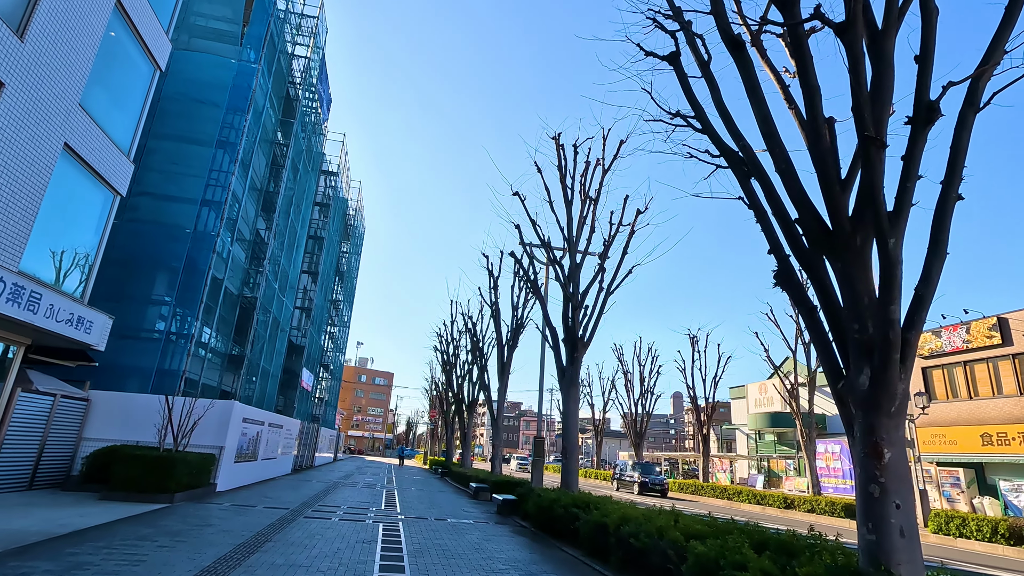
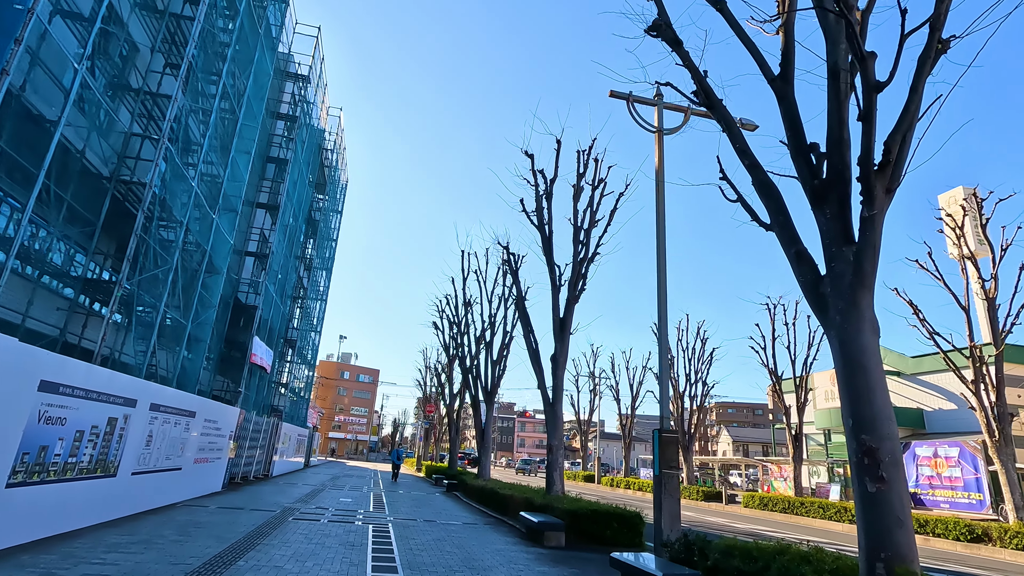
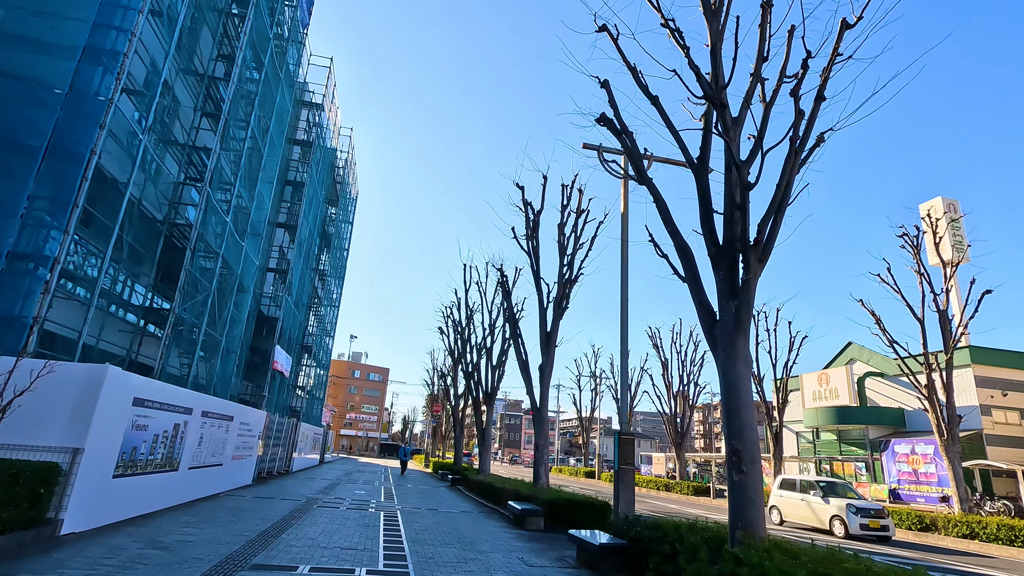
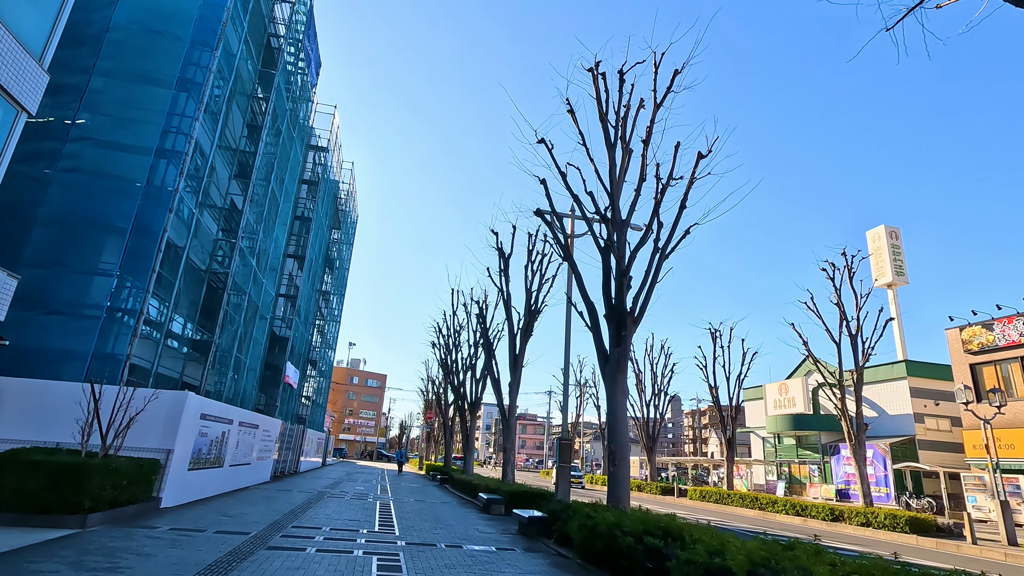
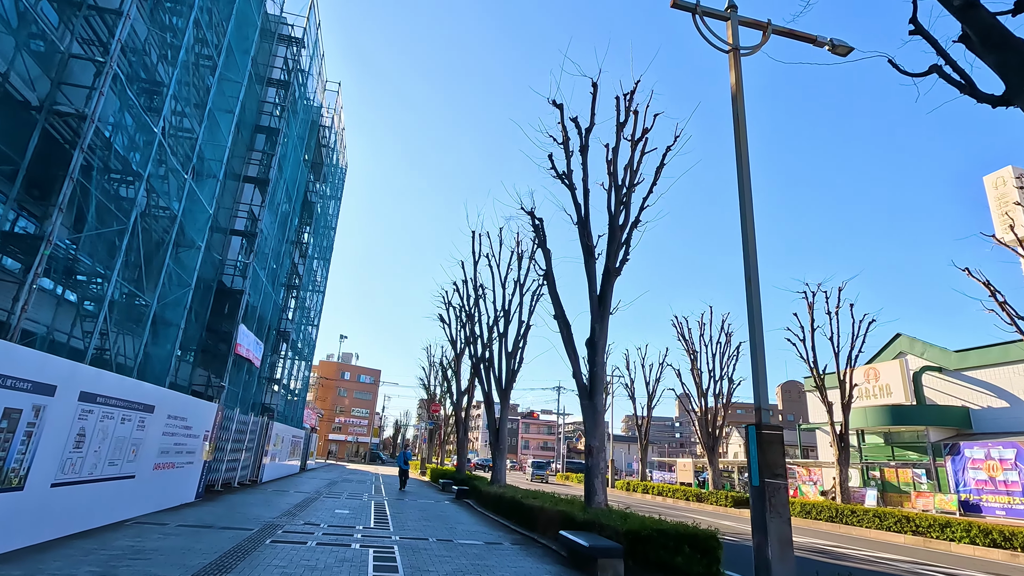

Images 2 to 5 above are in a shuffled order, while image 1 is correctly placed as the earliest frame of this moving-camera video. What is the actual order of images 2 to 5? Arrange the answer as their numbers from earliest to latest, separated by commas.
4, 3, 2, 5
